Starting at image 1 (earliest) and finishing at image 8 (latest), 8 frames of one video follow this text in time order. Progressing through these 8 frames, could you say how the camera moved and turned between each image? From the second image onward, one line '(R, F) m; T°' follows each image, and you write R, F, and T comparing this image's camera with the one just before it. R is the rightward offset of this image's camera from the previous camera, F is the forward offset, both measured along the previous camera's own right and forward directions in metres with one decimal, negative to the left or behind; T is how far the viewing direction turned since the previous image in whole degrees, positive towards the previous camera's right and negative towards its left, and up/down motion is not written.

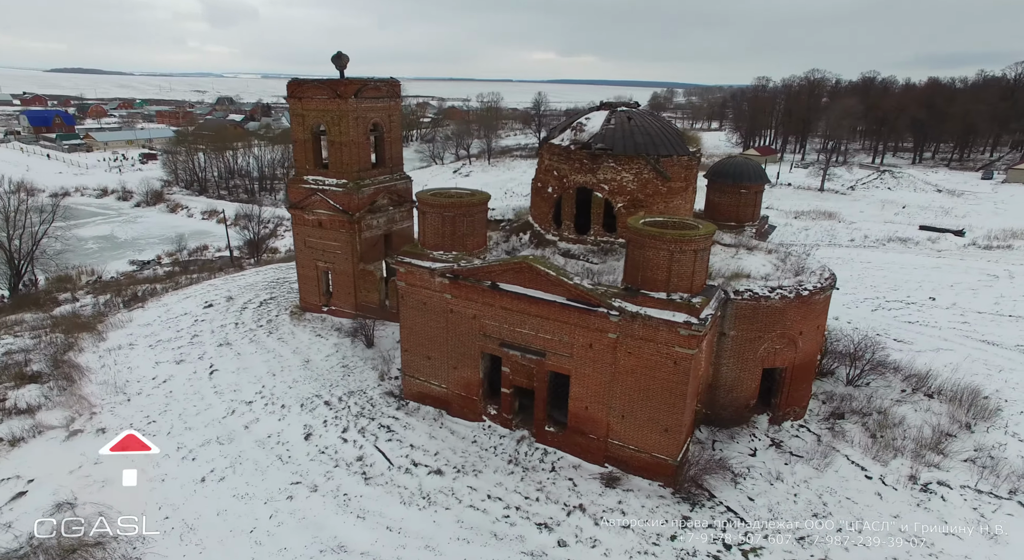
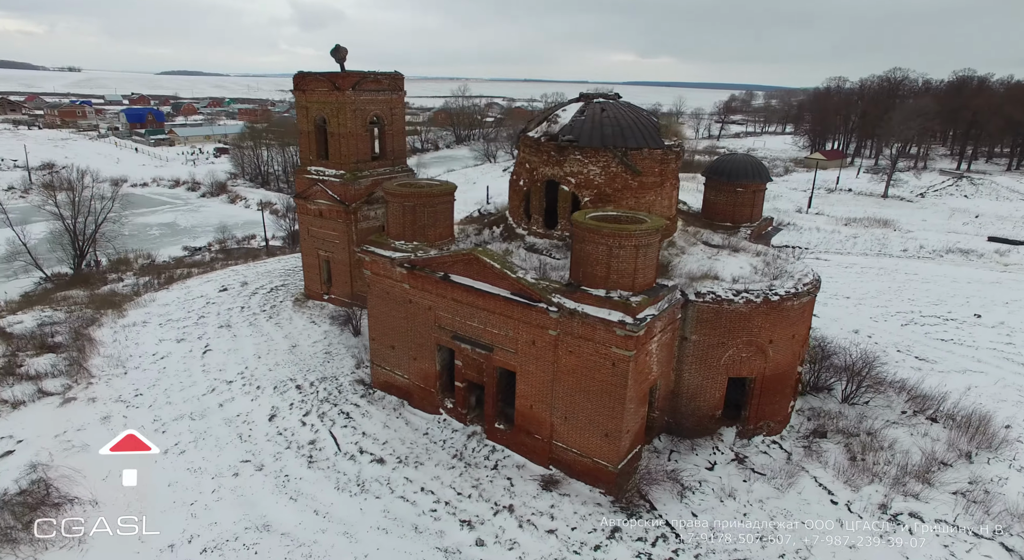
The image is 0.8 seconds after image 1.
(+2.5, +0.4) m; -7°
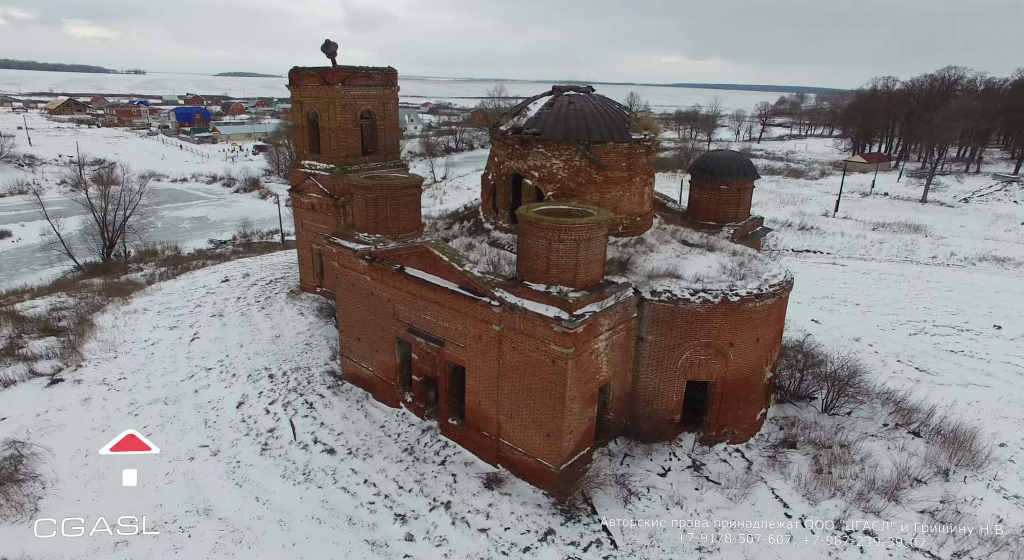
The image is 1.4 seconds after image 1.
(+1.8, +0.3) m; -4°
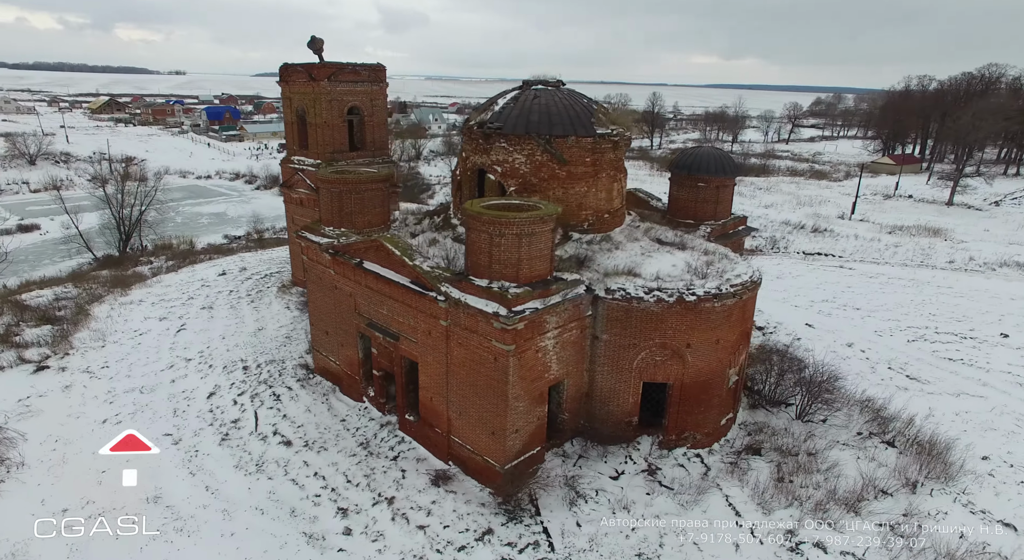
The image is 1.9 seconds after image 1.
(+1.5, +0.2) m; -3°
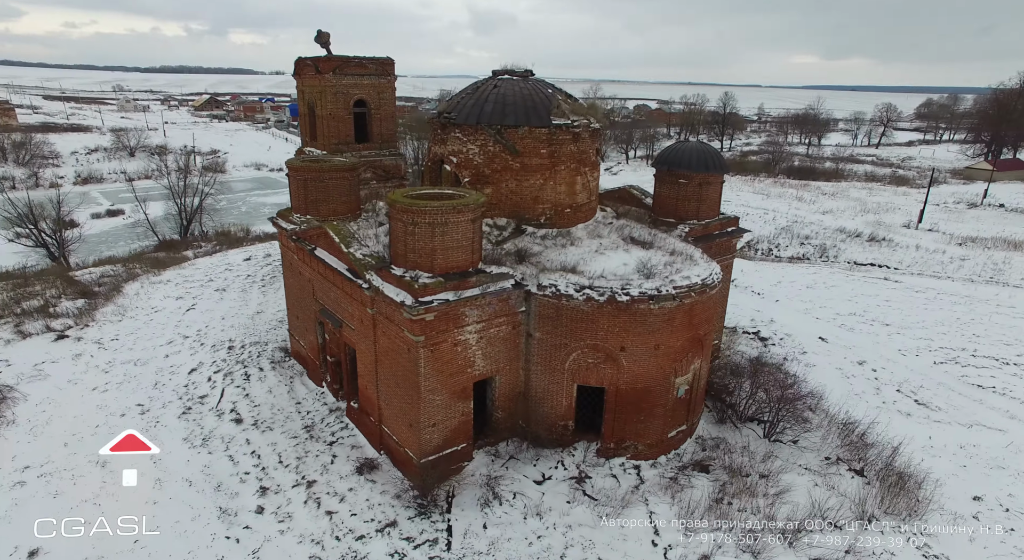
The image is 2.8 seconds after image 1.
(+2.7, +0.5) m; -8°
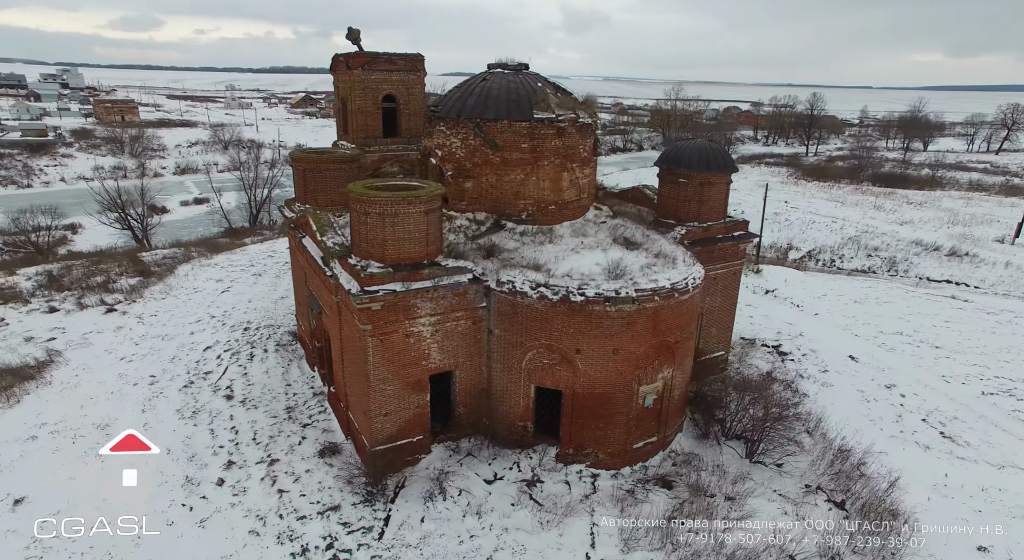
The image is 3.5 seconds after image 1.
(+2.2, +0.3) m; -8°
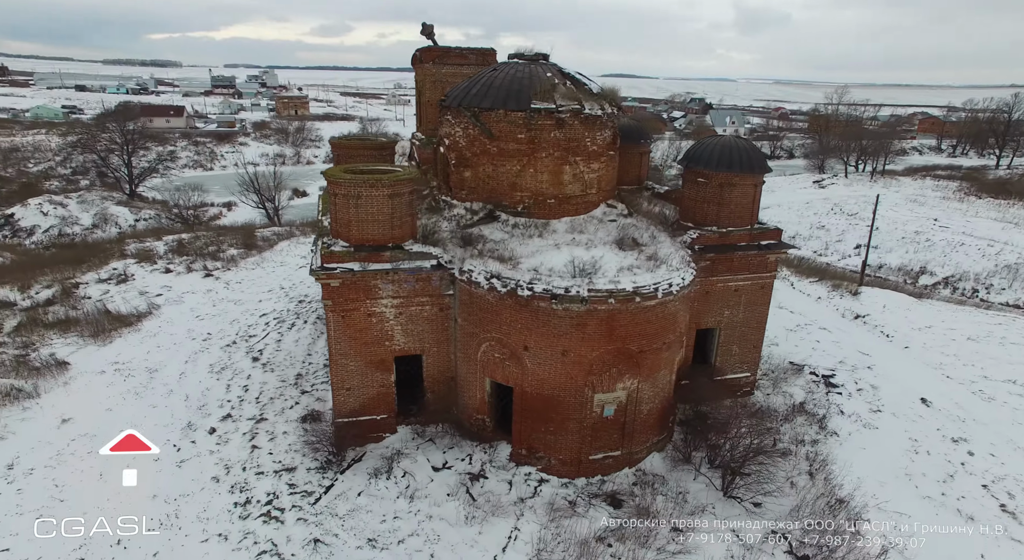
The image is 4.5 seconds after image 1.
(+3.2, +0.6) m; -14°
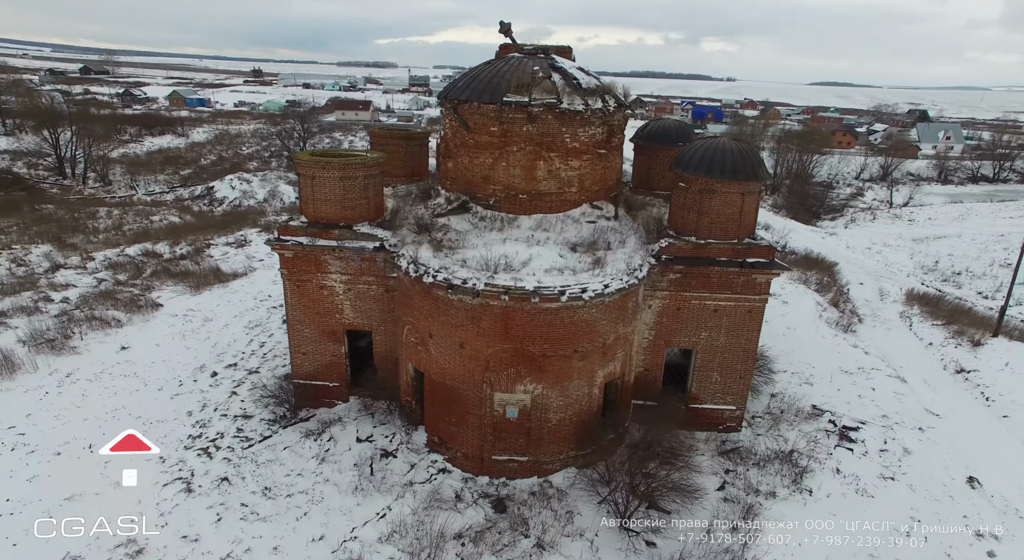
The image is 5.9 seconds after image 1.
(+4.3, +0.7) m; -17°
